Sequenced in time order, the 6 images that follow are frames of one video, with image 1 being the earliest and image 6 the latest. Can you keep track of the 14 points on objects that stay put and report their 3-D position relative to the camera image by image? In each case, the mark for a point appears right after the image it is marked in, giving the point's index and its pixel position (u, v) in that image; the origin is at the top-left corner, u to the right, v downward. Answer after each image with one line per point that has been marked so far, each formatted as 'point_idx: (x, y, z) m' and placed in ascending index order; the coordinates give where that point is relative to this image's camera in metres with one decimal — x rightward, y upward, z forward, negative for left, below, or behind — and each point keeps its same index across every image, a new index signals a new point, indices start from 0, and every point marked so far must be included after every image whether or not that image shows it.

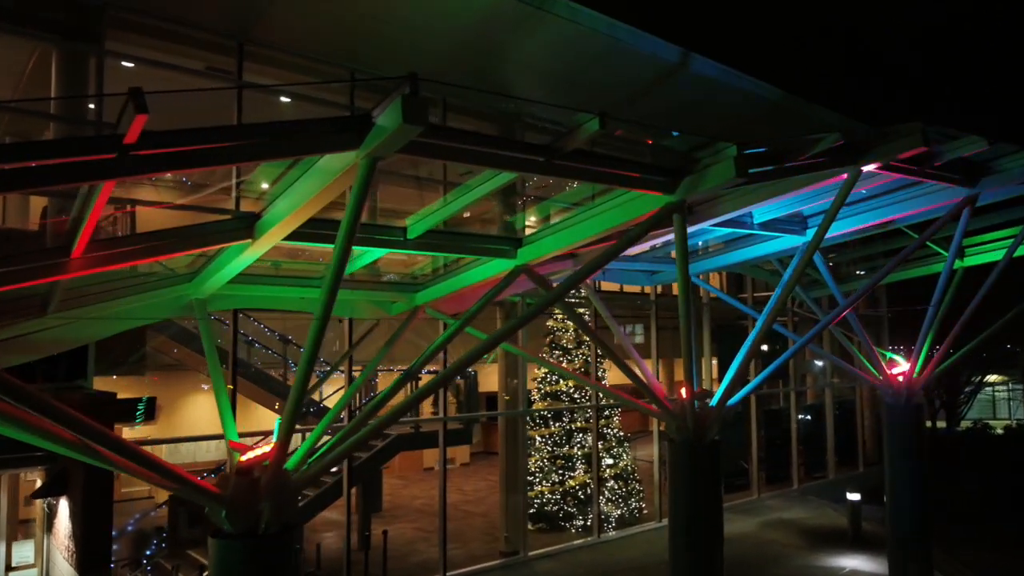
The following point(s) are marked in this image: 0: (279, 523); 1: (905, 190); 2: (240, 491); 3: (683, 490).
0: (-1.8, -1.8, +5.8) m
1: (+5.5, +1.4, +10.9) m
2: (-2.1, -1.5, +5.7) m
3: (+2.0, -2.3, +8.8) m
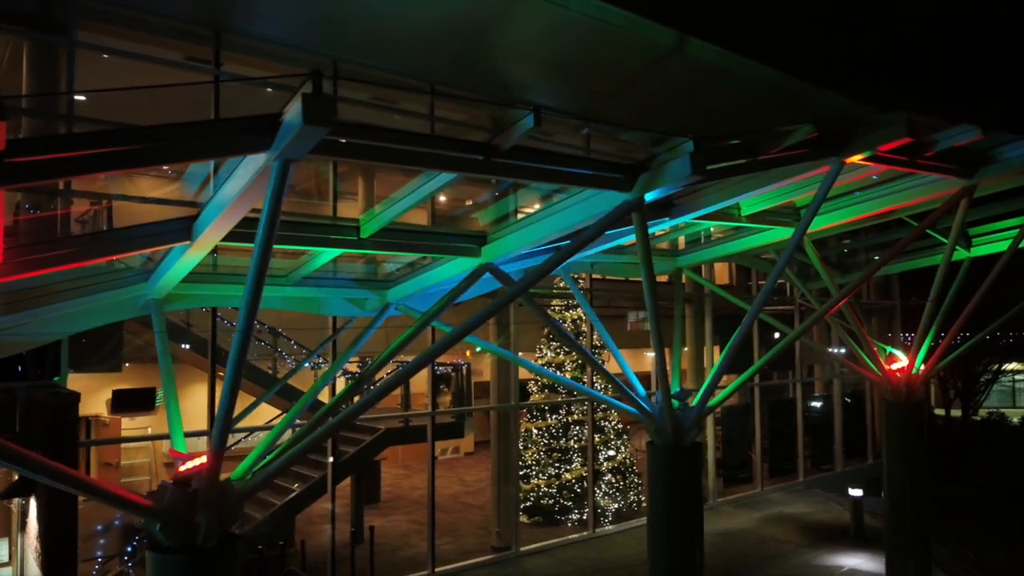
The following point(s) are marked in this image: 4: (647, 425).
0: (-2.2, -1.9, +5.6) m
1: (+5.3, +1.5, +10.5) m
2: (-2.5, -1.6, +5.5) m
3: (+1.7, -2.3, +8.6) m
4: (+1.5, -1.6, +8.7) m
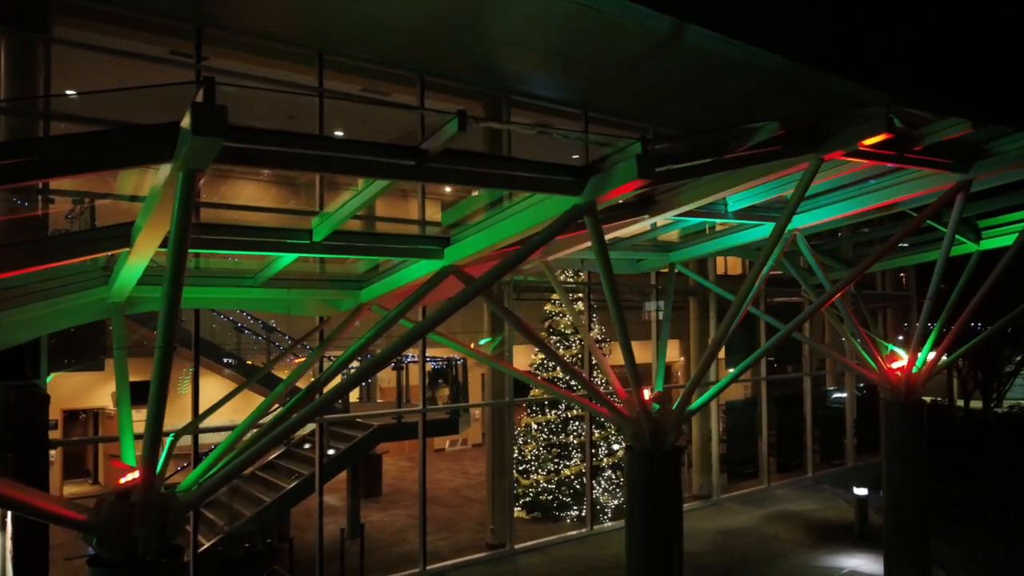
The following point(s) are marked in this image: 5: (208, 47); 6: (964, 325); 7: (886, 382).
0: (-2.6, -1.9, +5.5) m
1: (+5.0, +1.5, +10.1) m
2: (-2.8, -1.6, +5.4) m
3: (+1.4, -2.3, +8.3) m
4: (+1.3, -1.6, +8.4) m
5: (-4.5, +3.5, +11.1) m
6: (+7.5, -0.6, +12.5) m
7: (+6.2, -1.6, +12.7) m
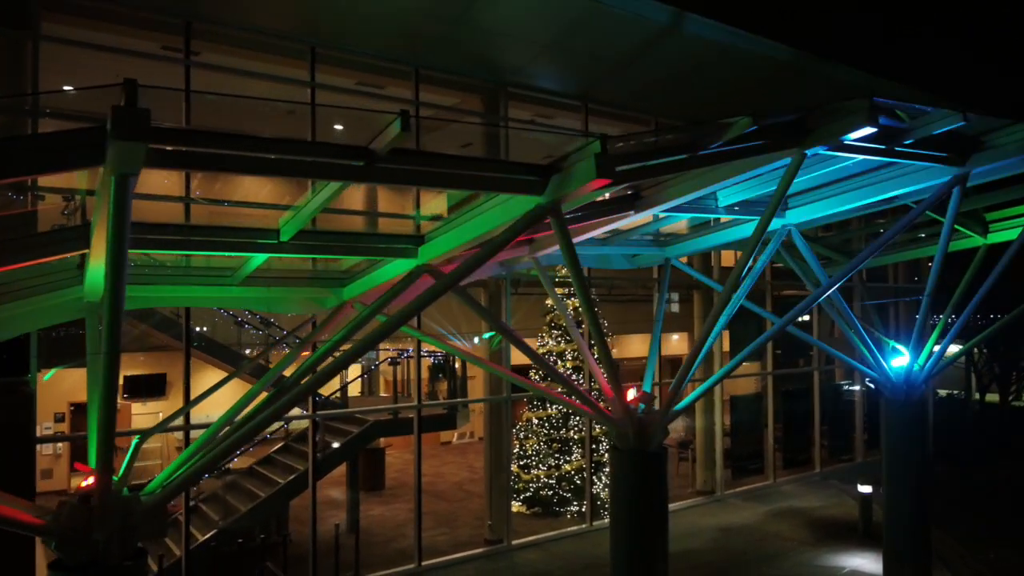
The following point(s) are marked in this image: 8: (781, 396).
0: (-2.8, -1.9, +5.5) m
1: (+4.9, +1.6, +9.8) m
2: (-3.1, -1.7, +5.4) m
3: (+1.2, -2.3, +8.2) m
4: (+1.1, -1.5, +8.3) m
5: (-4.6, +3.6, +11.0) m
6: (+7.4, -0.5, +12.1) m
7: (+6.2, -1.5, +12.4) m
8: (+6.8, -2.7, +18.9) m
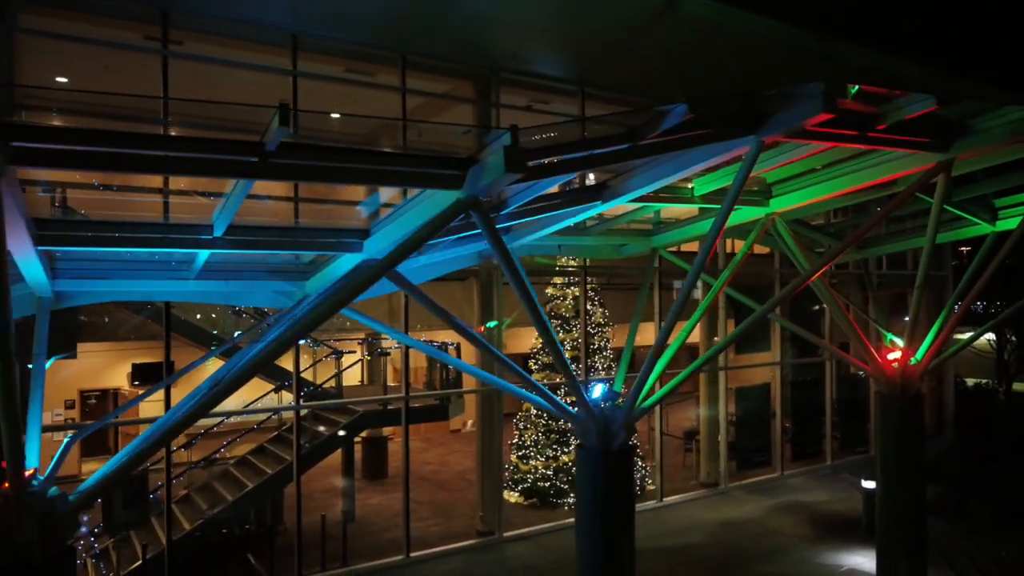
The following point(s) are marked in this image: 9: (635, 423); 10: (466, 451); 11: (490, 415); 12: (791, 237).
0: (-3.4, -1.9, +5.5) m
1: (+4.6, +1.7, +9.3) m
2: (-3.6, -1.6, +5.4) m
3: (+0.8, -2.2, +8.0) m
4: (+0.7, -1.5, +8.1) m
5: (-4.9, +3.7, +10.9) m
6: (+7.2, -0.3, +11.6) m
7: (+6.0, -1.4, +12.0) m
8: (+6.8, -2.4, +18.5) m
9: (+1.3, -1.4, +8.0) m
10: (-1.2, -4.2, +19.5) m
11: (-0.4, -2.4, +14.3) m
12: (+4.2, +0.8, +11.1) m
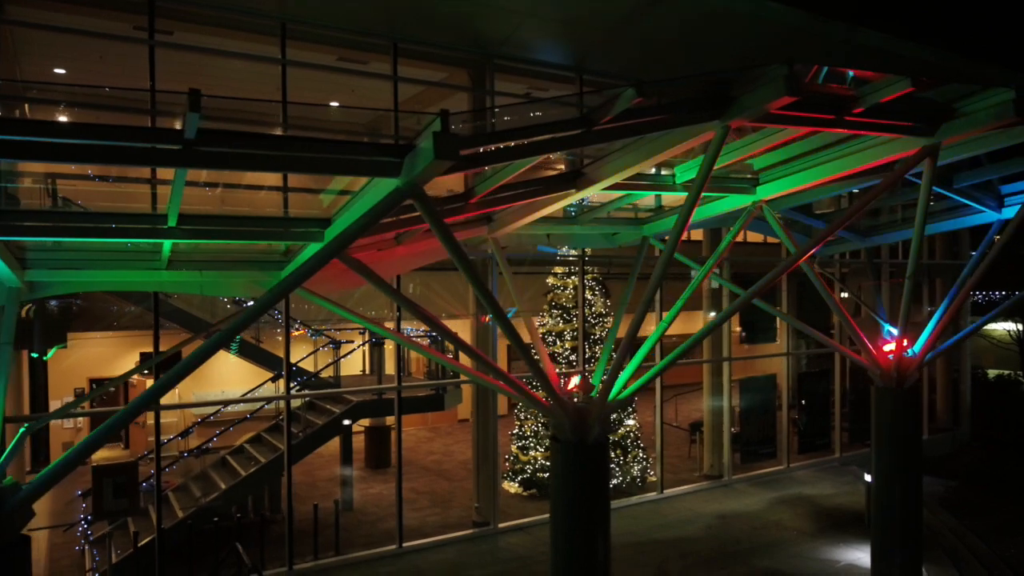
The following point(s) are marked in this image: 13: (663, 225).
0: (-3.7, -1.8, +5.5) m
1: (+4.3, +1.8, +9.0) m
2: (-4.0, -1.6, +5.4) m
3: (+0.6, -2.1, +7.9) m
4: (+0.4, -1.4, +8.0) m
5: (-5.0, +3.9, +10.9) m
6: (+7.0, -0.2, +11.3) m
7: (+5.8, -1.2, +11.7) m
8: (+6.9, -2.2, +18.1) m
9: (+1.0, -1.3, +7.8) m
10: (-1.1, -4.0, +19.5) m
11: (-0.4, -2.2, +14.2) m
12: (+4.0, +0.9, +10.8) m
13: (+3.0, +1.1, +13.2) m
